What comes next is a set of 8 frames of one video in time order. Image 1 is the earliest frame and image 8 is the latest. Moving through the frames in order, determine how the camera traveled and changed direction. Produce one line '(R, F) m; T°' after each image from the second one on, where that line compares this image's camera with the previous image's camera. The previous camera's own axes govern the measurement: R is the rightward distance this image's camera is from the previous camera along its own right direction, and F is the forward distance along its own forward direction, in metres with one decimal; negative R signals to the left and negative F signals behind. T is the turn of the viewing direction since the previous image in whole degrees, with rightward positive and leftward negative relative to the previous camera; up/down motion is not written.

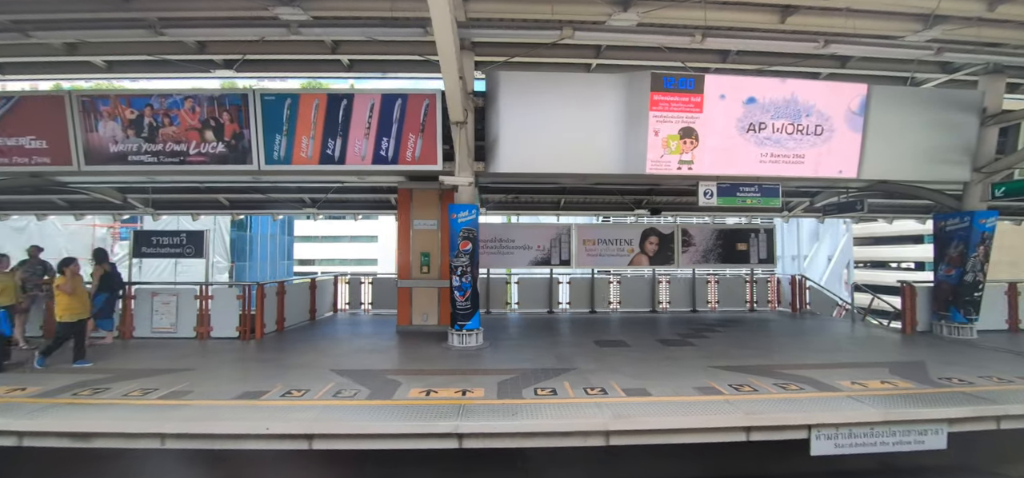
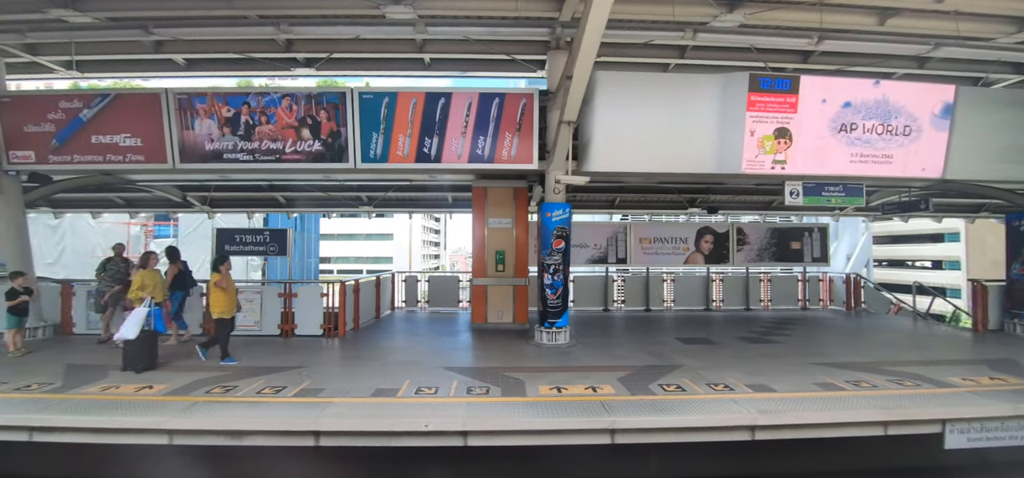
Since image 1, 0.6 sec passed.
(-1.9, -0.1) m; 0°
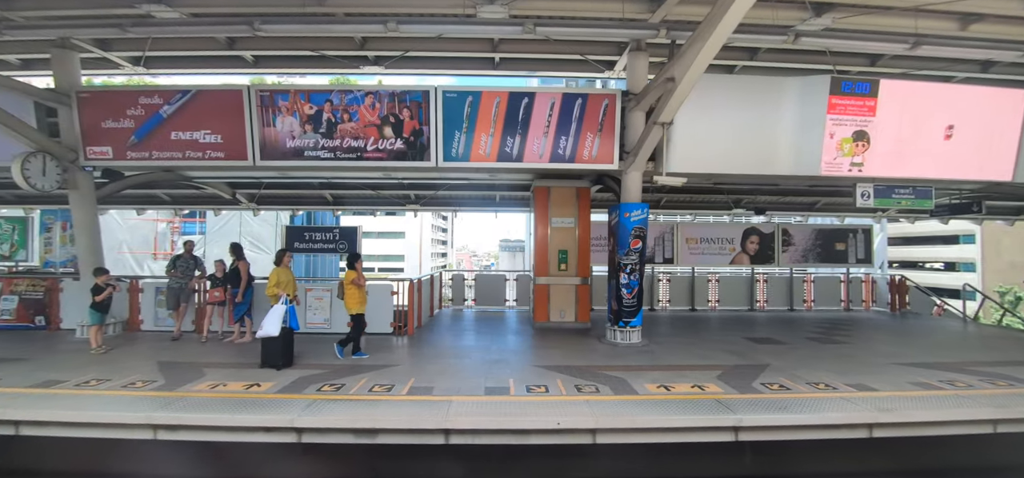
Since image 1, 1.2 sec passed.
(-1.6, 0.0) m; +1°
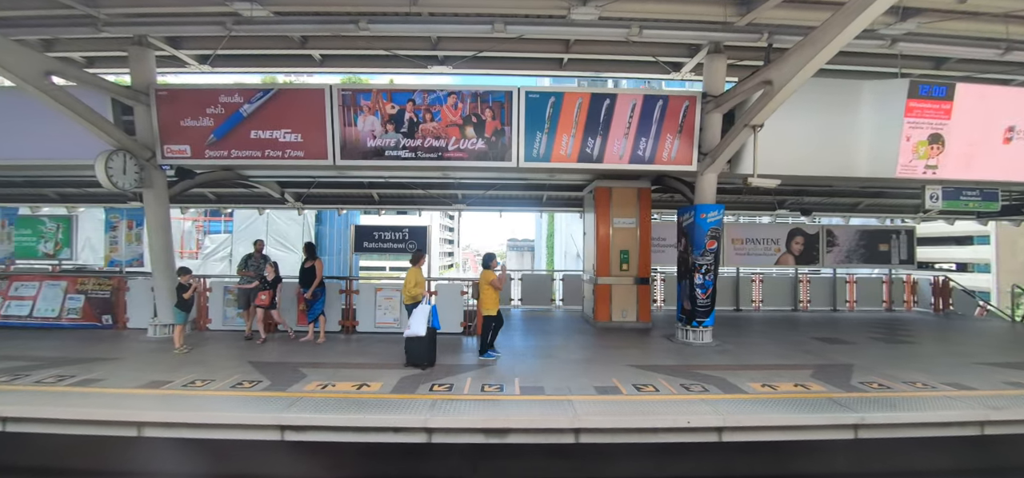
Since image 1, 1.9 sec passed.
(-1.6, 0.0) m; +1°
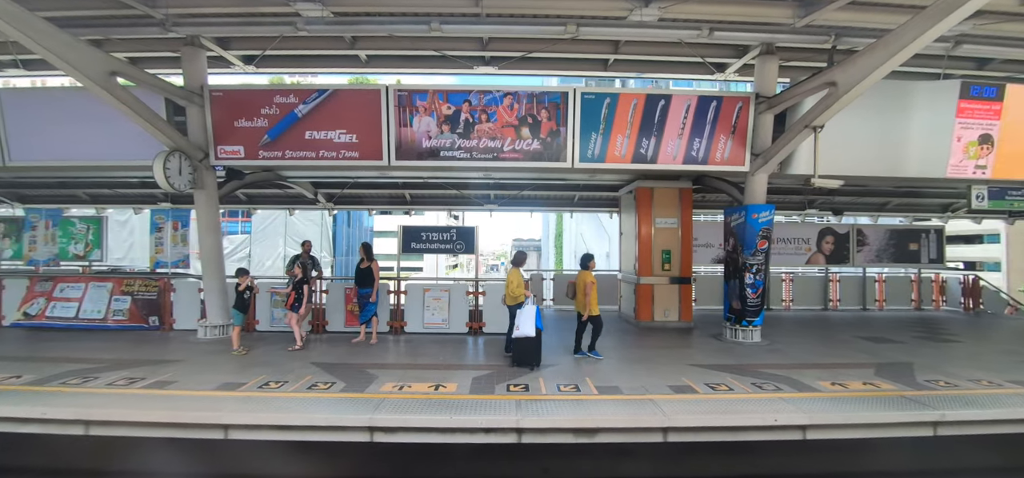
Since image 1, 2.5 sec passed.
(-1.1, 0.0) m; 0°
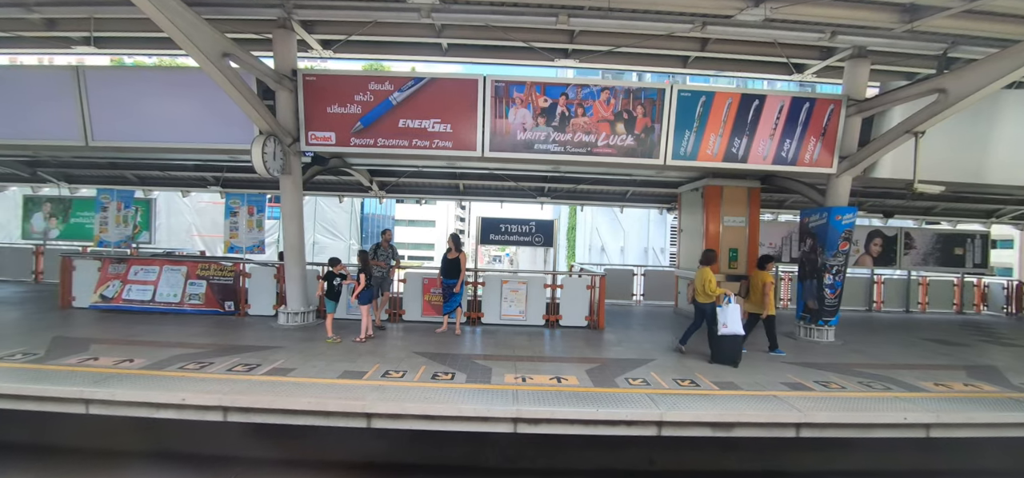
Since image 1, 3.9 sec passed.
(-1.9, 0.0) m; +1°
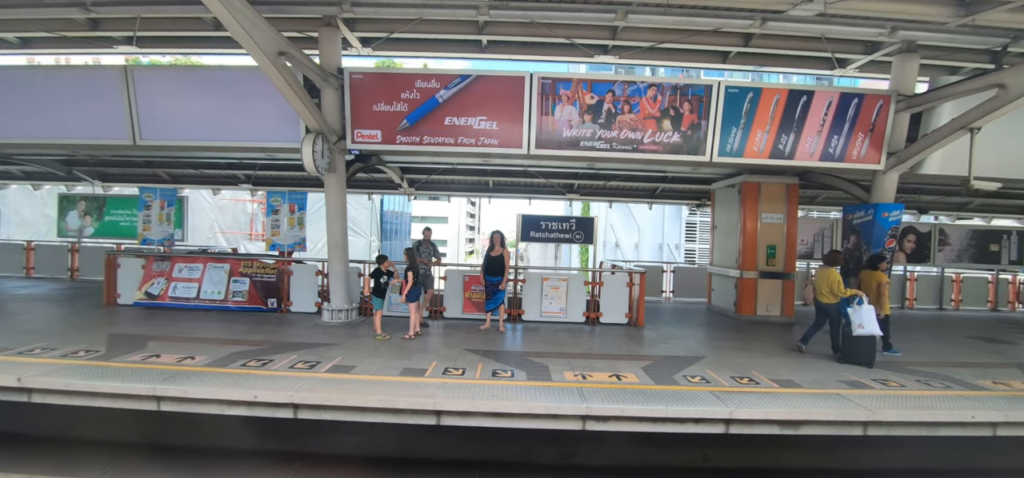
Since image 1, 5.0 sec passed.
(-0.8, 0.0) m; -1°
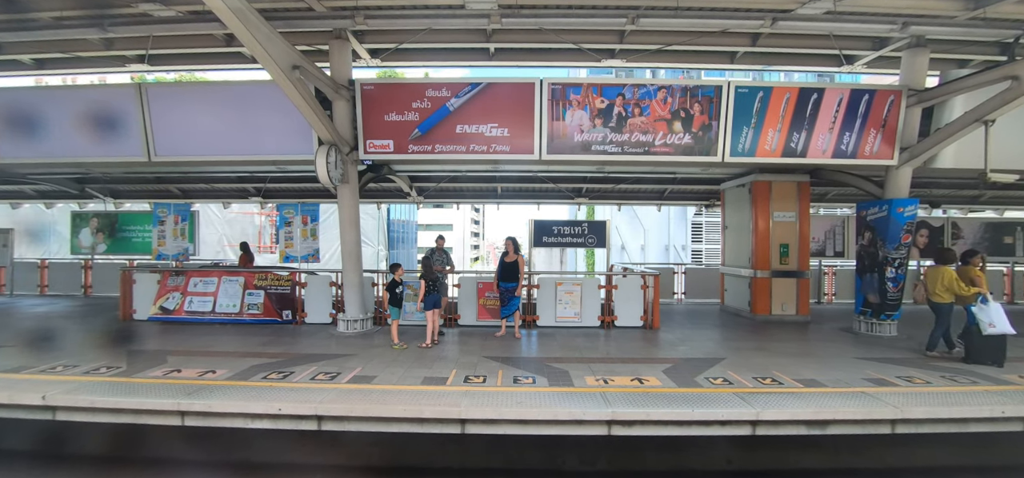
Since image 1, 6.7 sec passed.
(-0.2, 0.0) m; 0°
